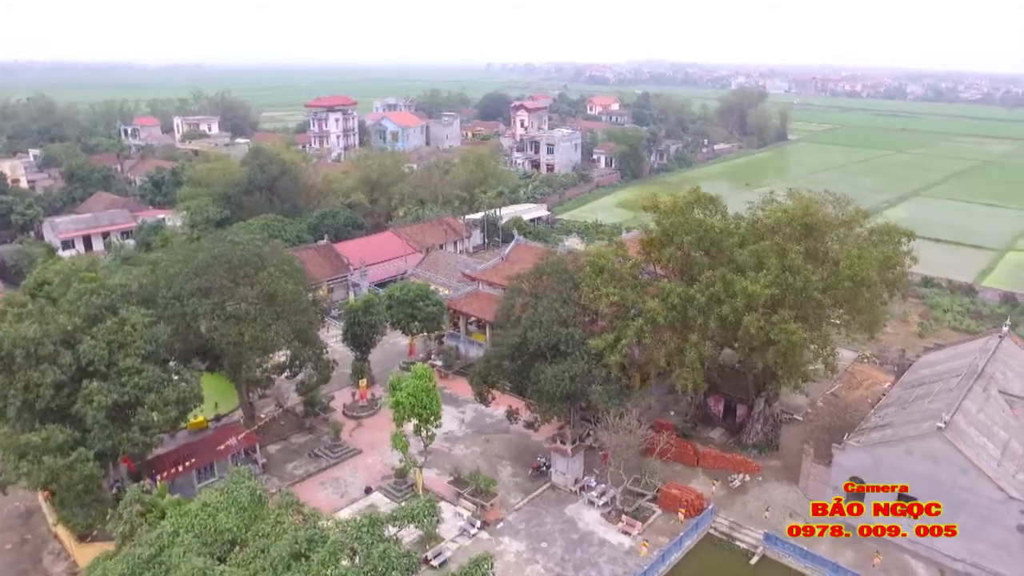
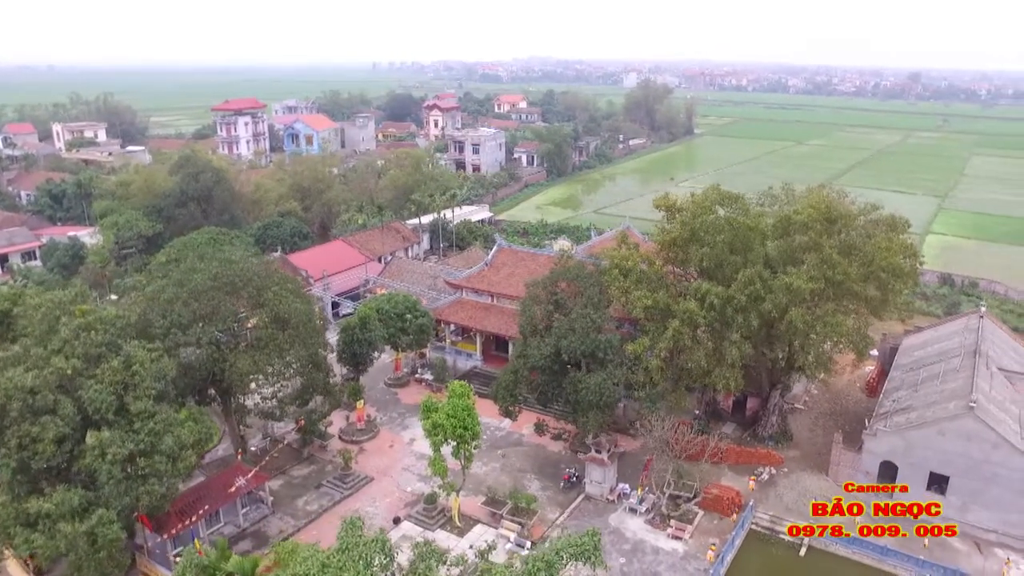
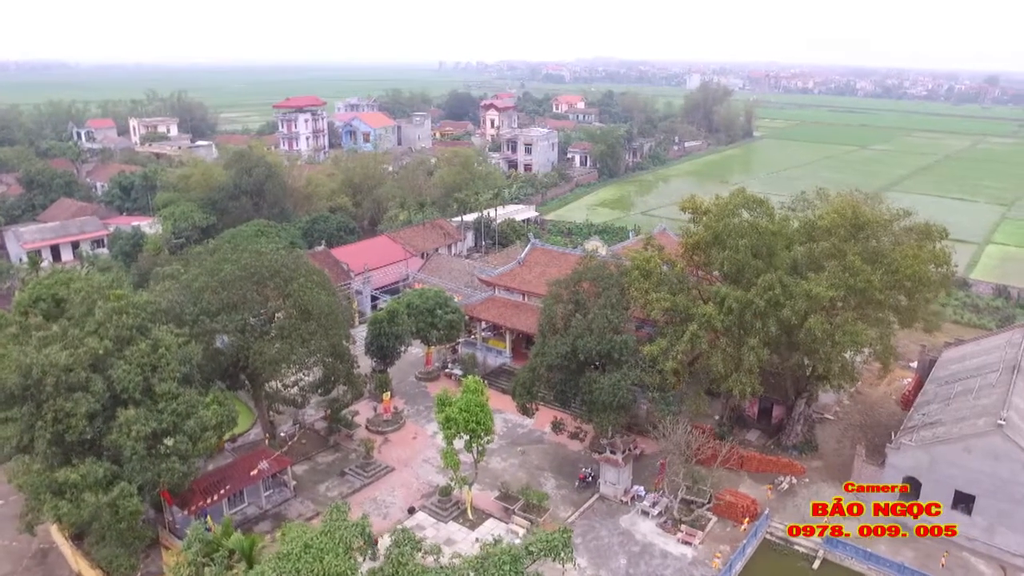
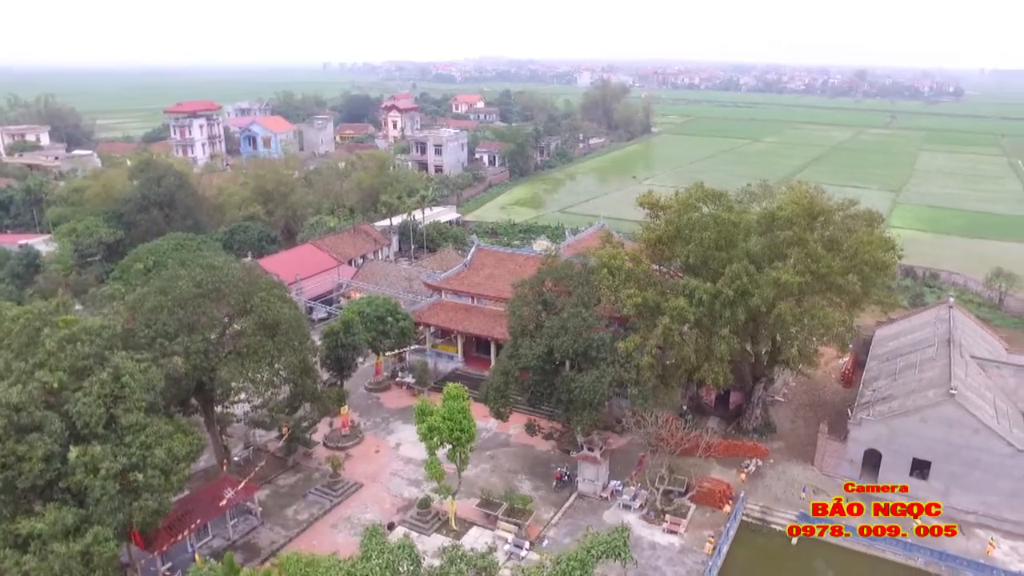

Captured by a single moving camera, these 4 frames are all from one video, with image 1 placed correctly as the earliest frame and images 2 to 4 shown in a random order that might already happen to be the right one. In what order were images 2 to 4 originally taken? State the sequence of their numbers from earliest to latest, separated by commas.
3, 2, 4
